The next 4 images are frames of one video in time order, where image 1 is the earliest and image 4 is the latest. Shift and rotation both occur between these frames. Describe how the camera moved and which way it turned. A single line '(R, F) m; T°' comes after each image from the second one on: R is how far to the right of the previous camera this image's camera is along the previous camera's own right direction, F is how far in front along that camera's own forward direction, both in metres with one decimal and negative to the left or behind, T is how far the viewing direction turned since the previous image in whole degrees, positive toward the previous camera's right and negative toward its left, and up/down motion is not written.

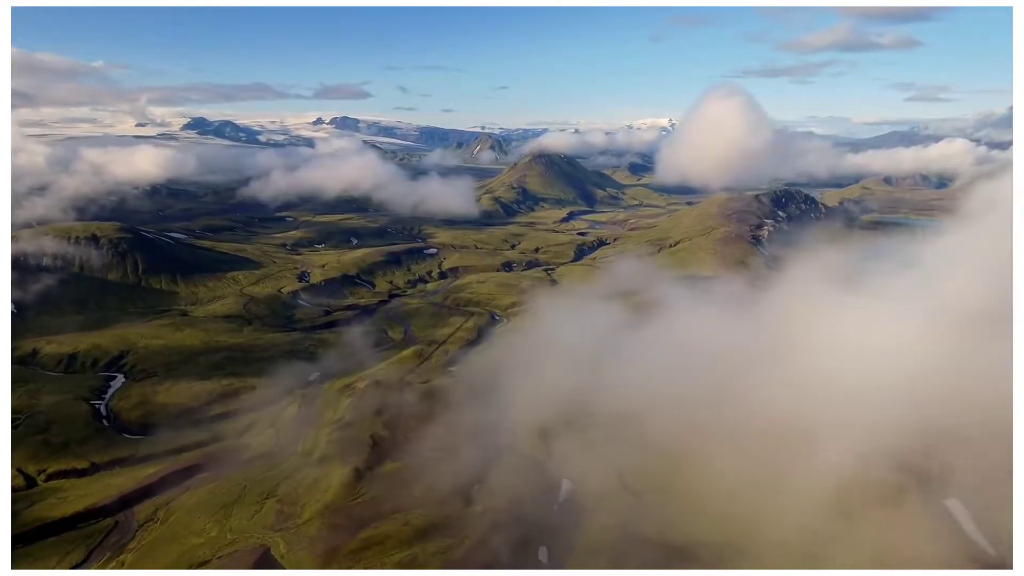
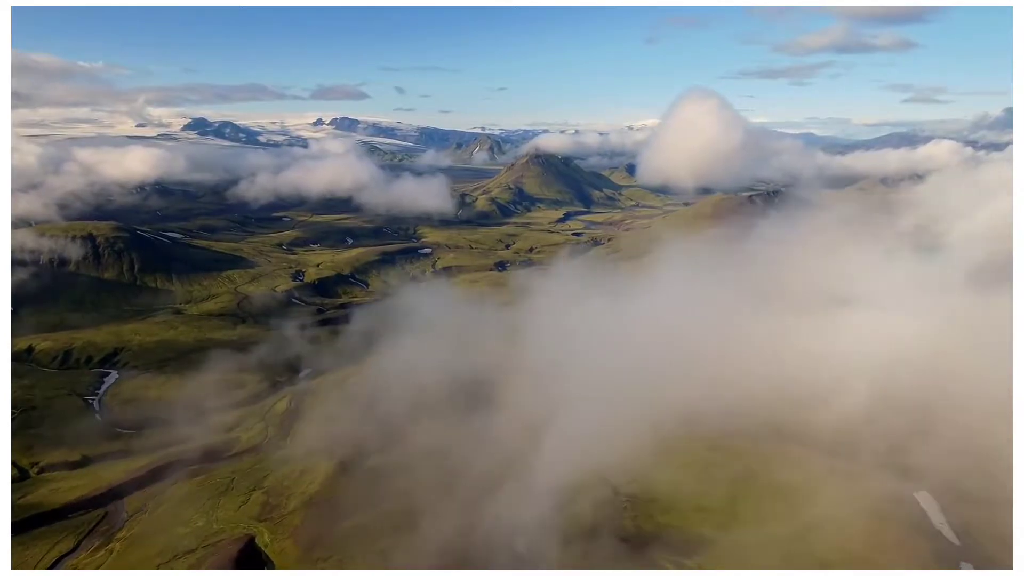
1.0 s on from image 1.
(+5.6, -4.7) m; 0°
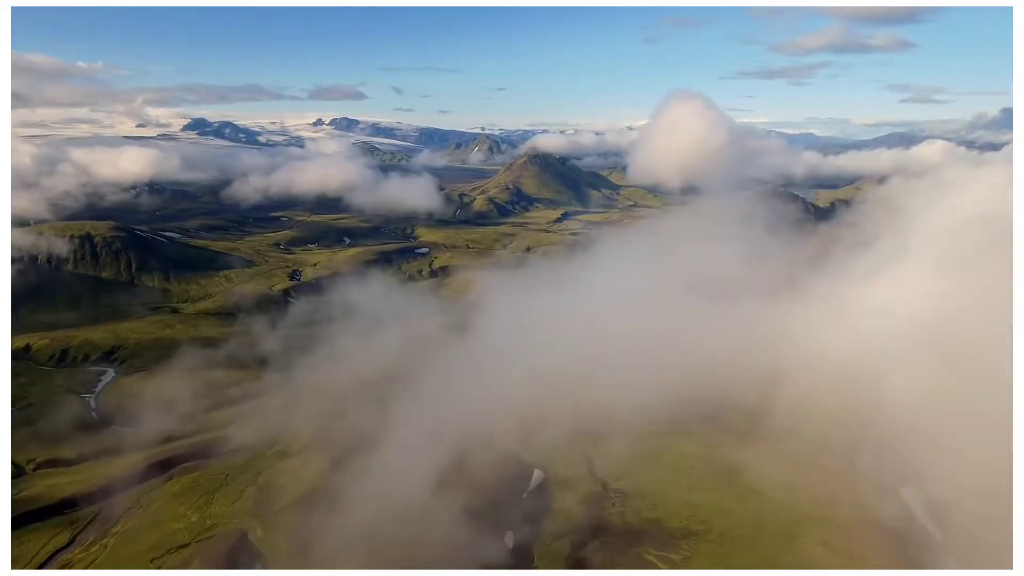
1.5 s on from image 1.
(+3.1, -2.5) m; 0°
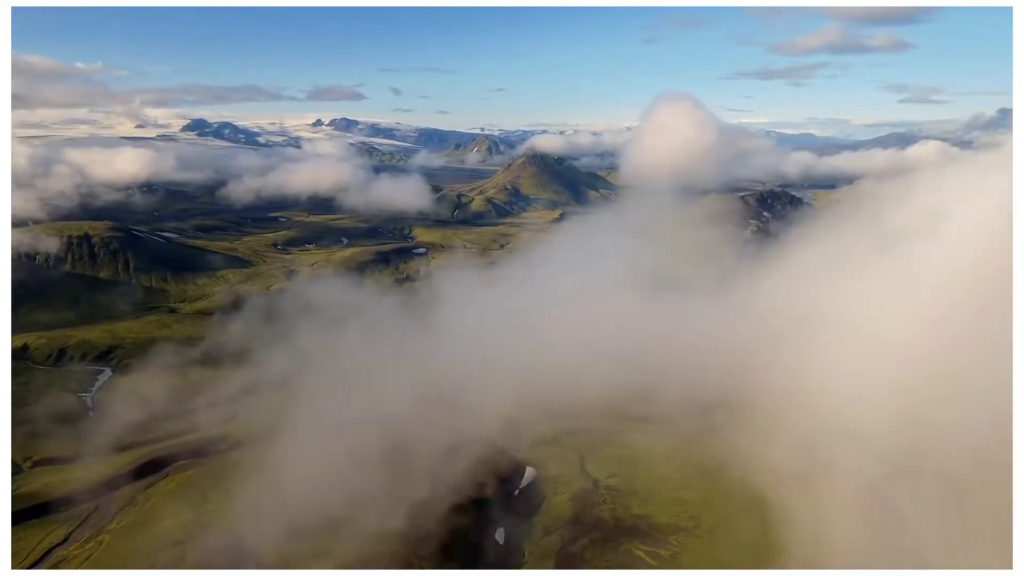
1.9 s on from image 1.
(+2.4, -2.0) m; 0°
